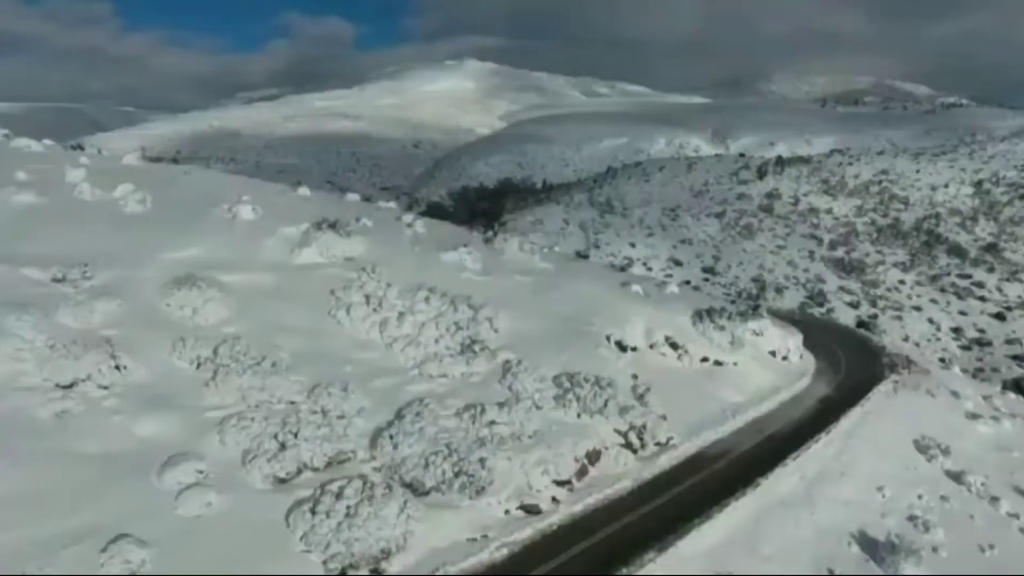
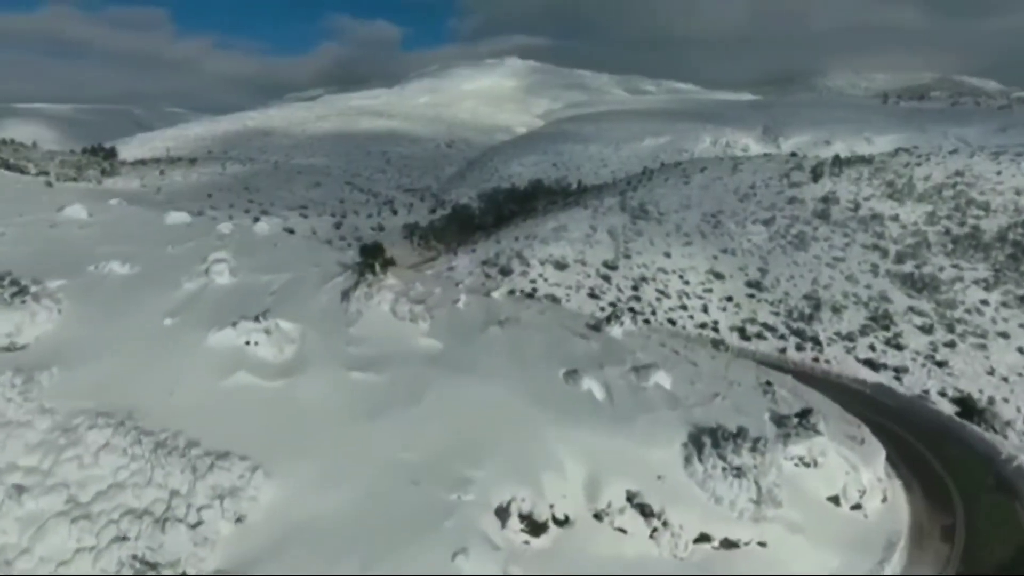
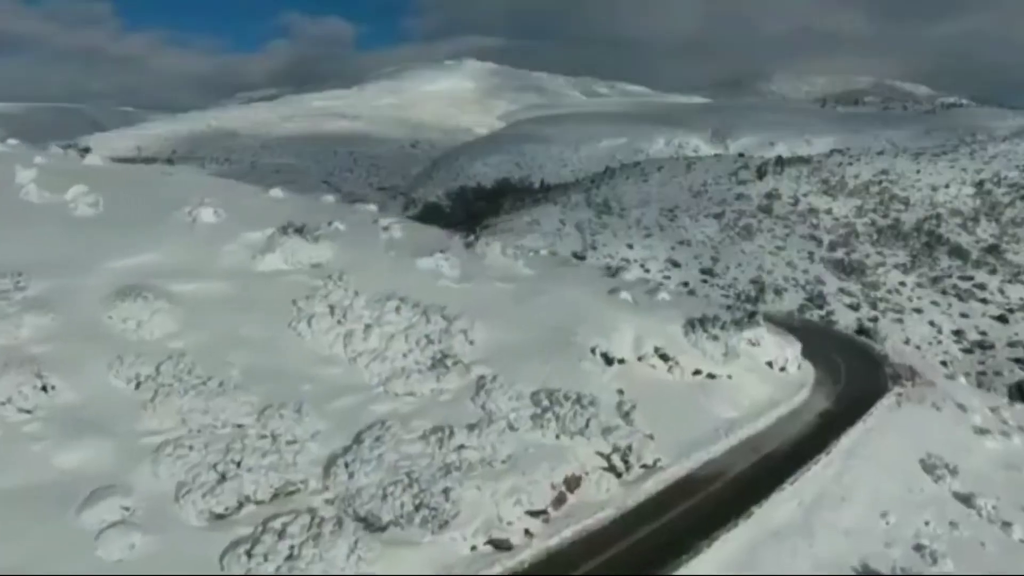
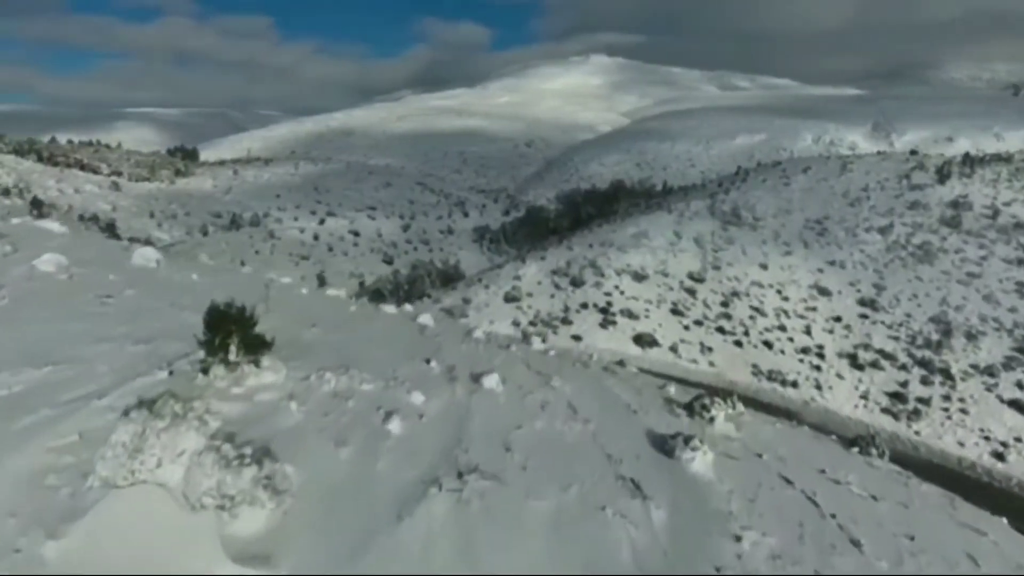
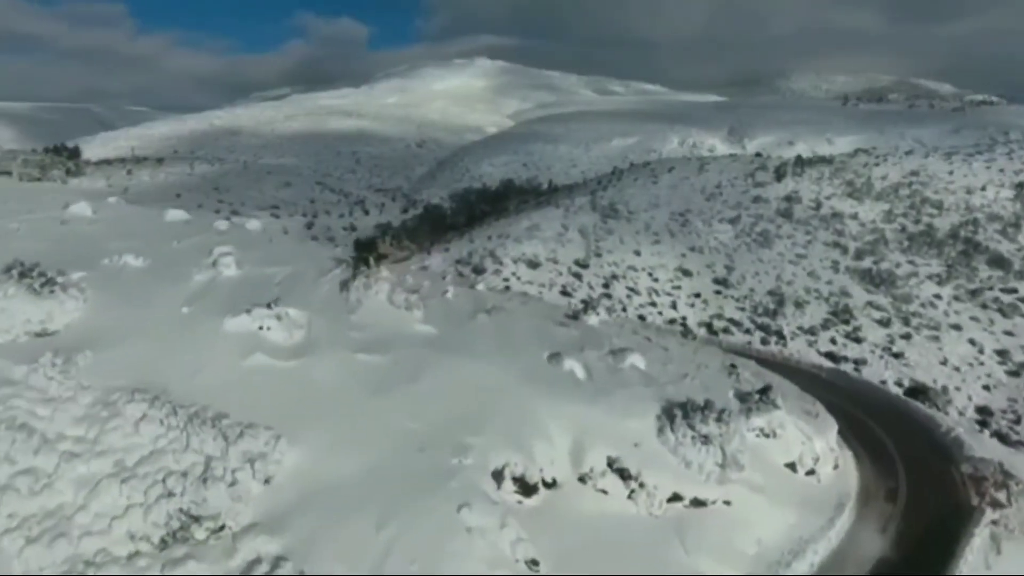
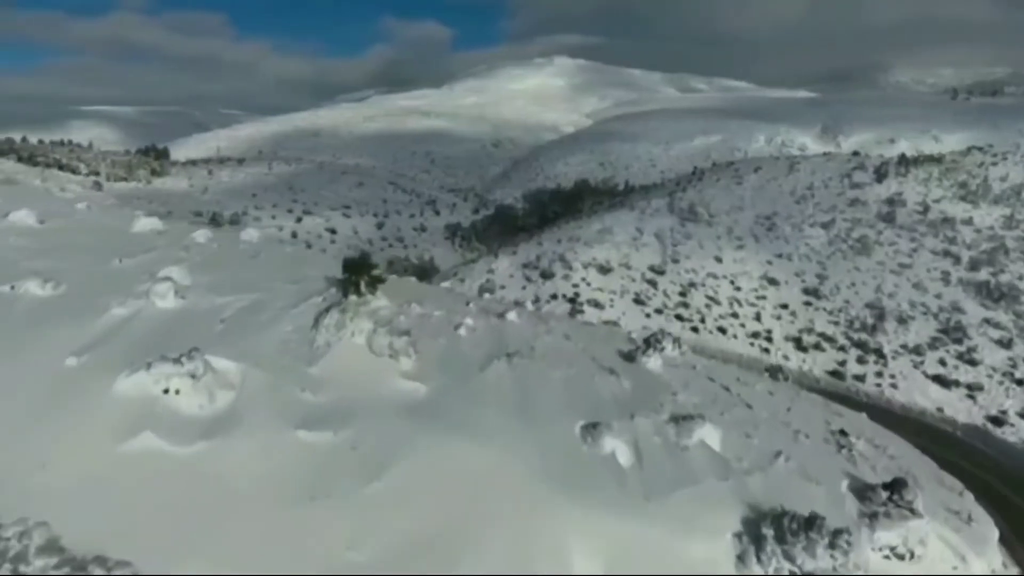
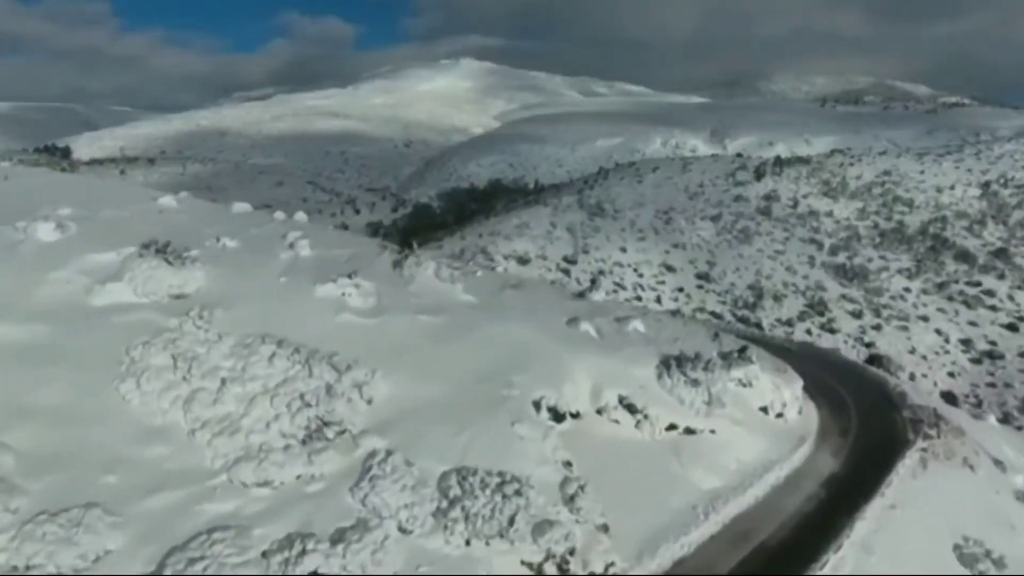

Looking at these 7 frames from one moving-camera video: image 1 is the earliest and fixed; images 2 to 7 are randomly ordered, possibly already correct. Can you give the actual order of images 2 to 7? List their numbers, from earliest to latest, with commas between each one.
3, 7, 5, 2, 6, 4
